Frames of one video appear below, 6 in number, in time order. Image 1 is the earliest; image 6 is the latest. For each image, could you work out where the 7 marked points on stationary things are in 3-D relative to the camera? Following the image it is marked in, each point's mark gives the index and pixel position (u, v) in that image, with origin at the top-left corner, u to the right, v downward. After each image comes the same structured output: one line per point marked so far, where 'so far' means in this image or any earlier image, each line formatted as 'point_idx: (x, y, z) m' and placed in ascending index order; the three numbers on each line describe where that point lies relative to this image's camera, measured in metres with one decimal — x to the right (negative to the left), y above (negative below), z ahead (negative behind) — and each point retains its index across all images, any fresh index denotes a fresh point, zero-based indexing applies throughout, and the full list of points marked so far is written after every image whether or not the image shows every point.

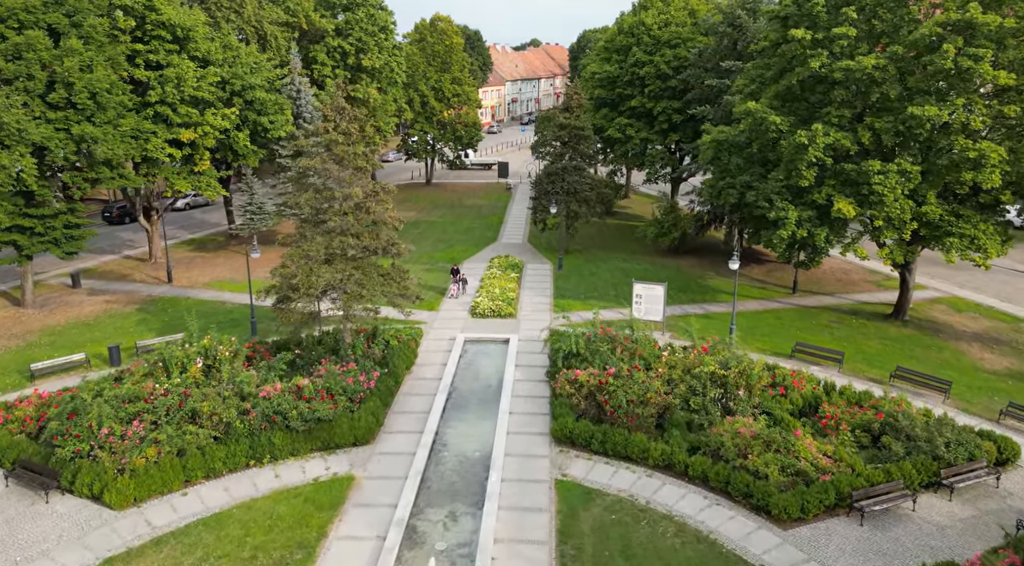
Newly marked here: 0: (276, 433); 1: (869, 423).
0: (-5.8, -3.7, +18.6) m
1: (+8.8, -3.5, +18.7) m
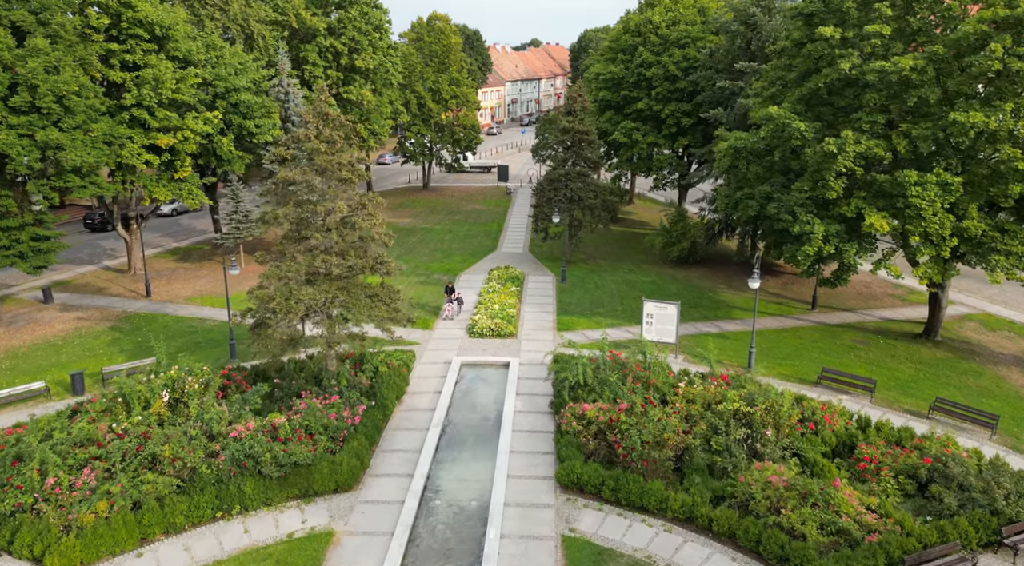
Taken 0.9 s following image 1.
0: (-5.8, -4.3, +16.5) m
1: (+8.8, -4.1, +16.6) m
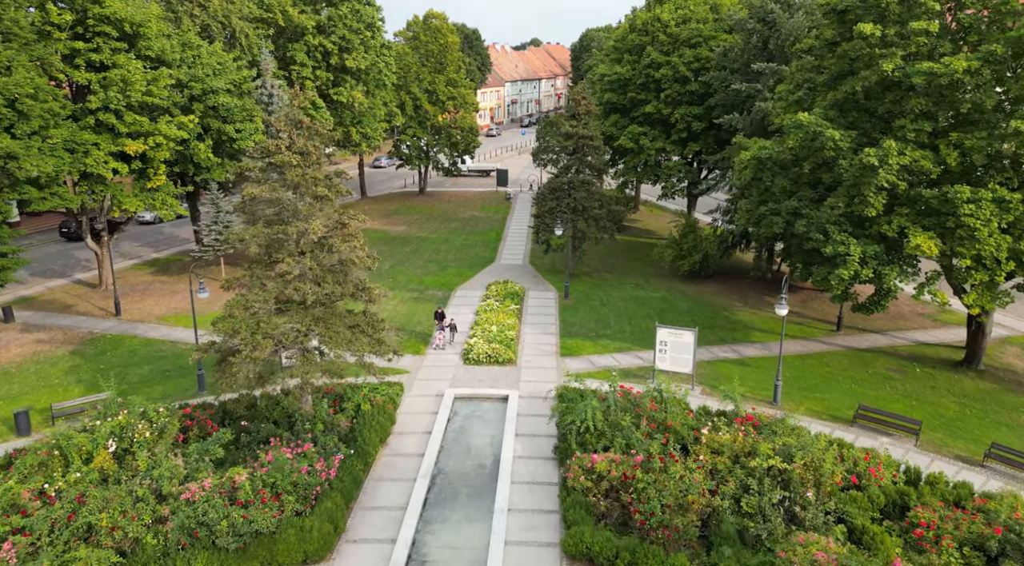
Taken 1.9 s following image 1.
0: (-5.8, -5.0, +14.0) m
1: (+8.8, -4.8, +14.2) m
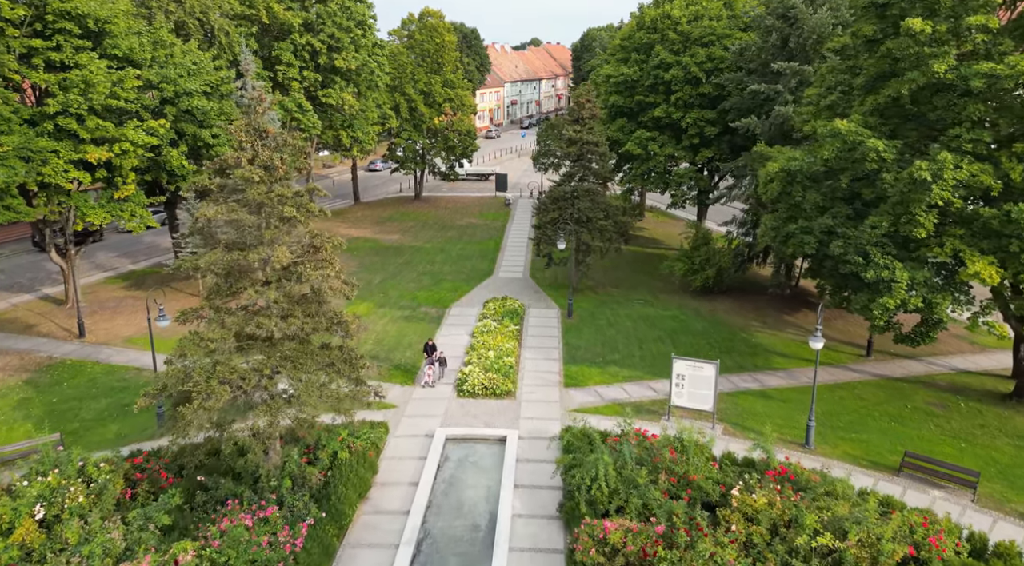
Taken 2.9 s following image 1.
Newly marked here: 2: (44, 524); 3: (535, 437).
0: (-5.8, -5.7, +11.6) m
1: (+8.7, -5.5, +11.7) m
2: (-8.5, -4.4, +13.8) m
3: (+0.6, -4.0, +19.7) m
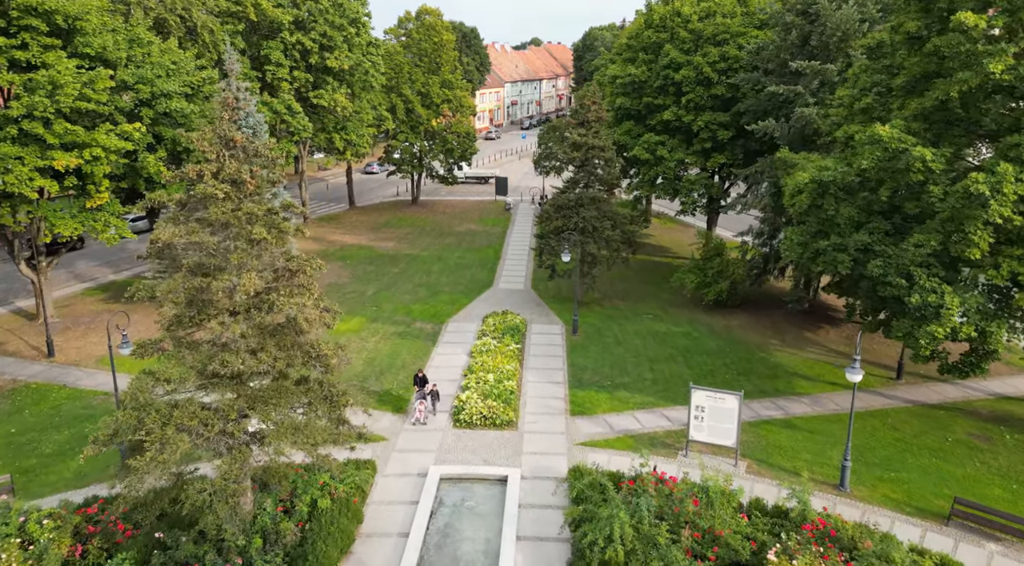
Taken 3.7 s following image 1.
0: (-5.8, -6.2, +9.7) m
1: (+8.8, -6.0, +9.8) m
2: (-8.5, -4.9, +11.9) m
3: (+0.6, -4.5, +17.8) m
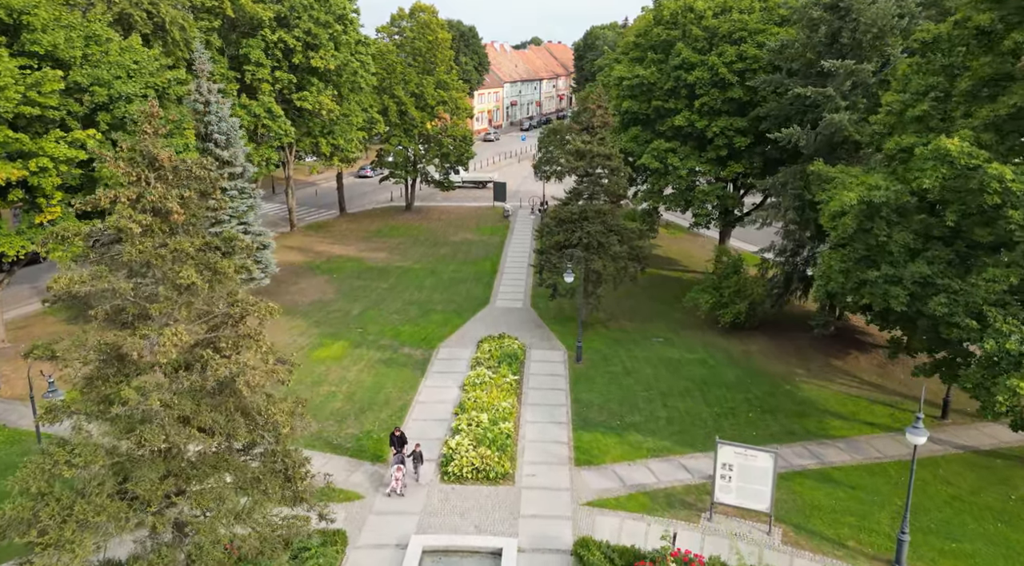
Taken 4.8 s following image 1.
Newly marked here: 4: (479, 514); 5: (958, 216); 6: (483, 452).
0: (-5.9, -7.0, +7.0) m
1: (+8.7, -6.8, +7.1) m
2: (-8.6, -5.7, +9.2) m
3: (+0.5, -5.3, +15.1) m
4: (-0.7, -5.0, +16.5) m
5: (+8.4, +1.3, +14.4) m
6: (-0.7, -4.1, +18.4) m
